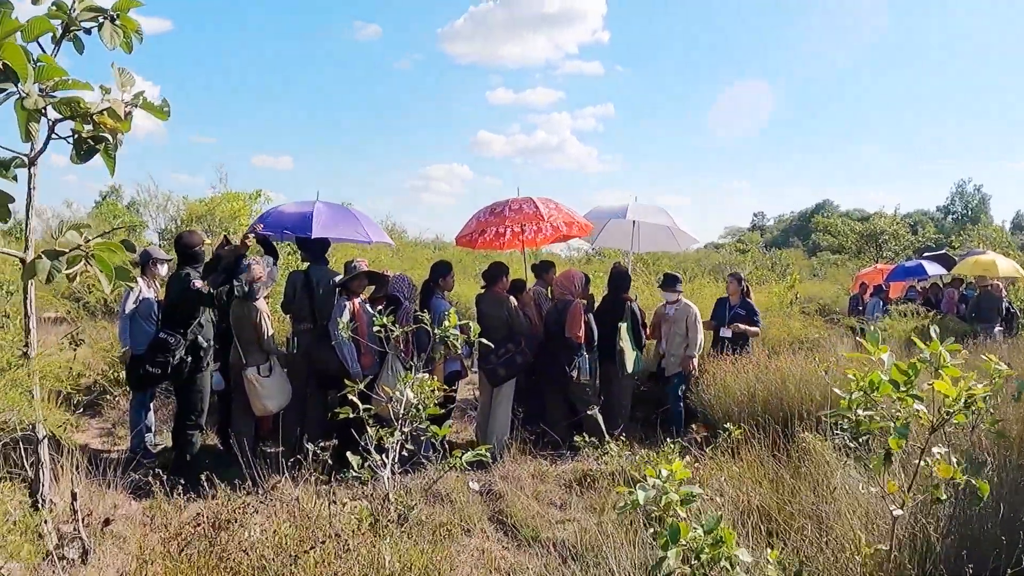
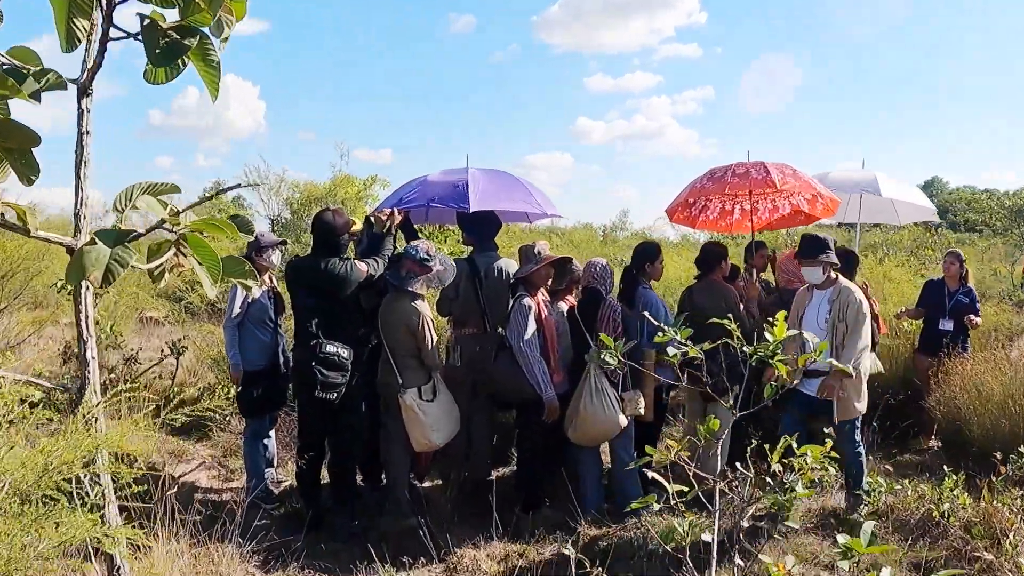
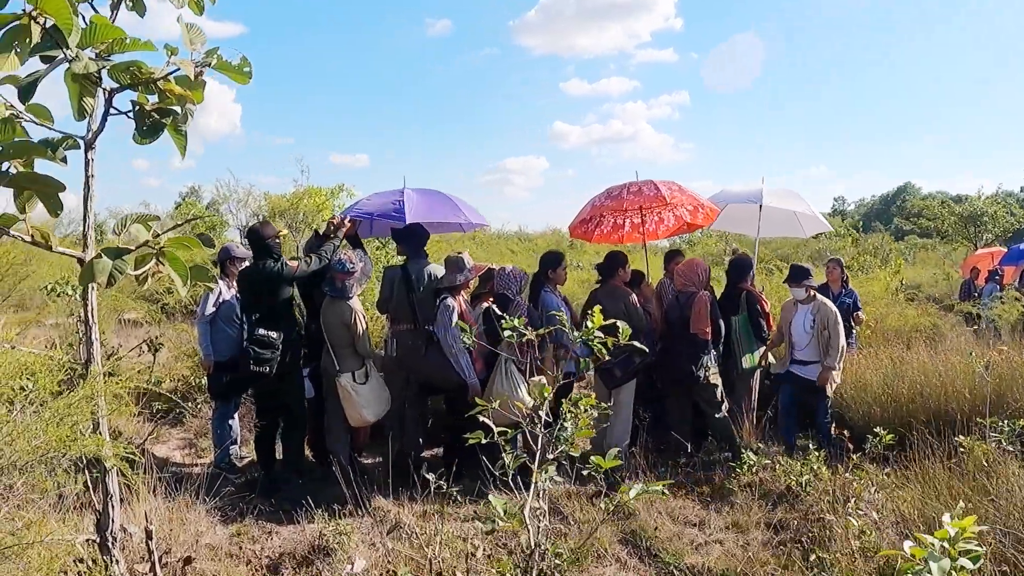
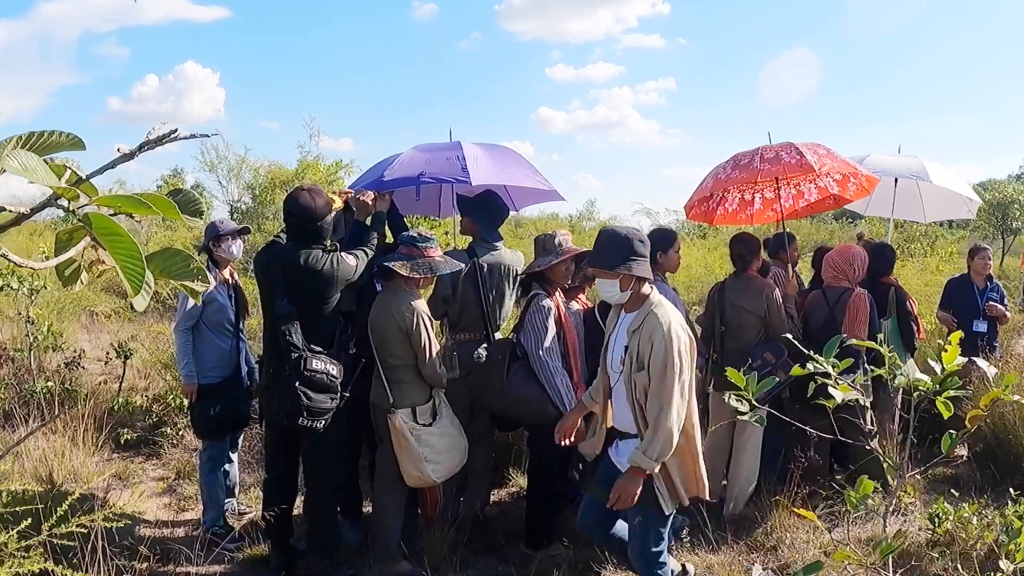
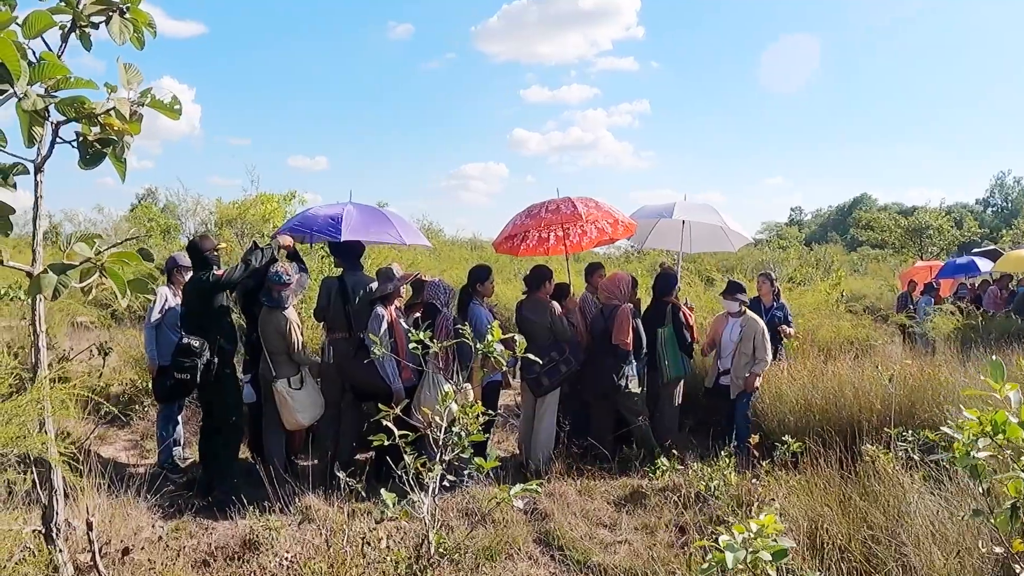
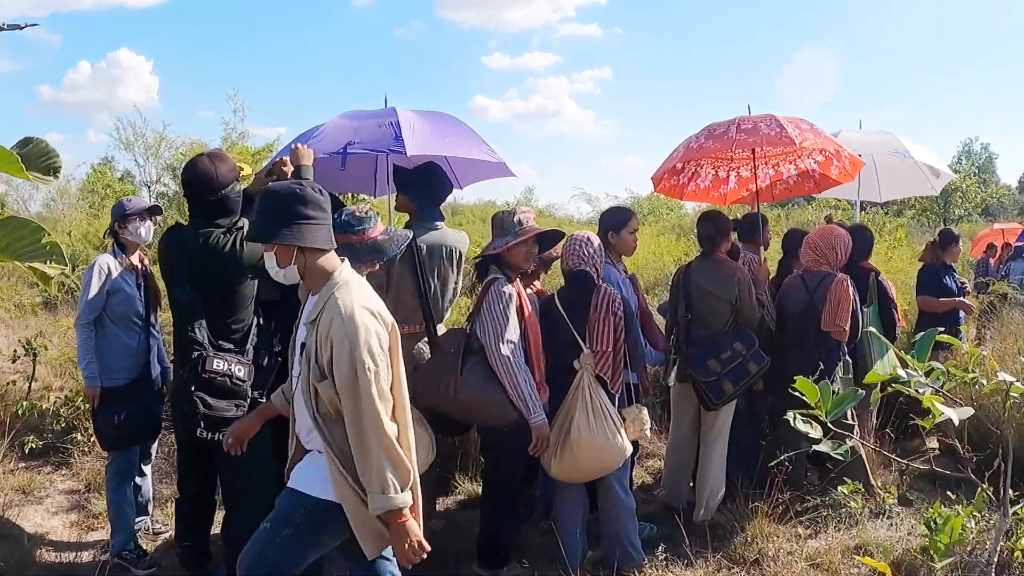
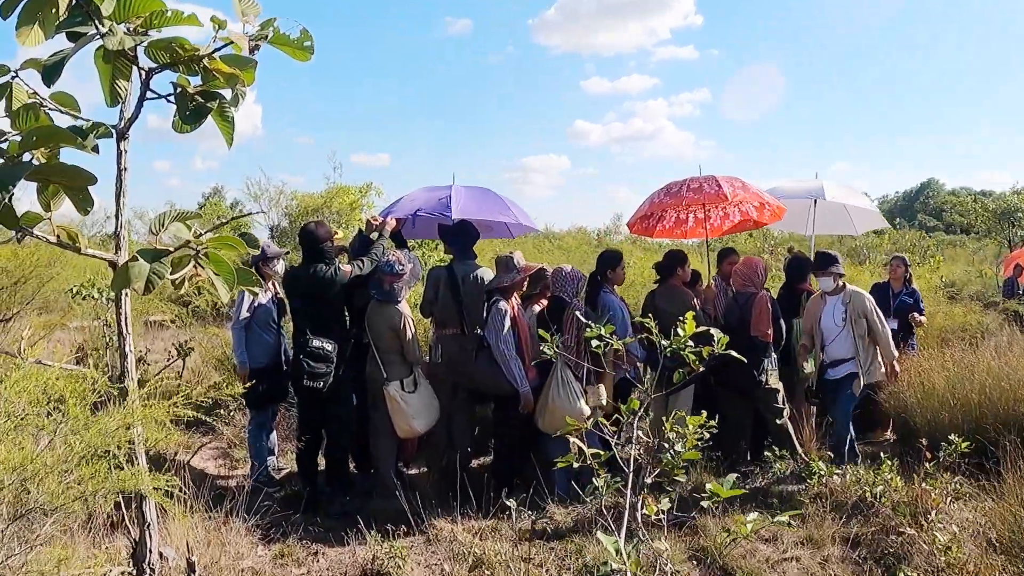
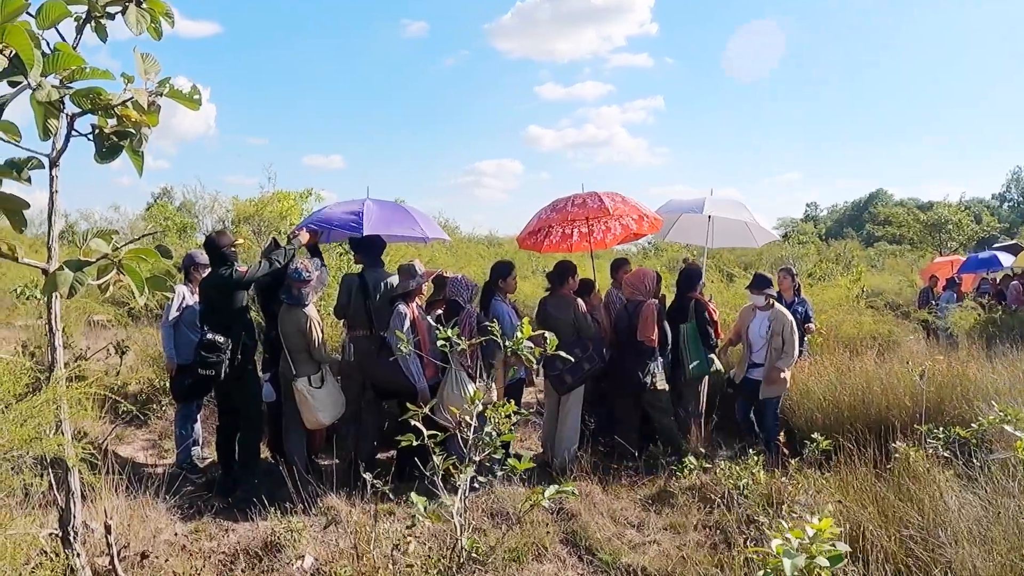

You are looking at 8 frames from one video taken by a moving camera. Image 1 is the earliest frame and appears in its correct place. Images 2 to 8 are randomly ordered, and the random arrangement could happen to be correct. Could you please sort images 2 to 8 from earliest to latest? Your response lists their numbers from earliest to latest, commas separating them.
5, 8, 3, 7, 2, 4, 6
